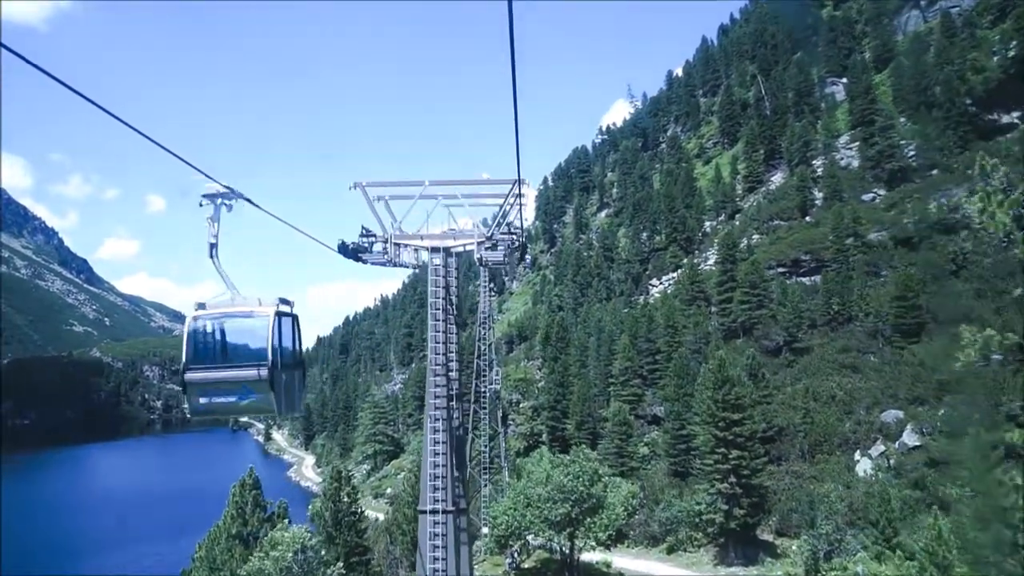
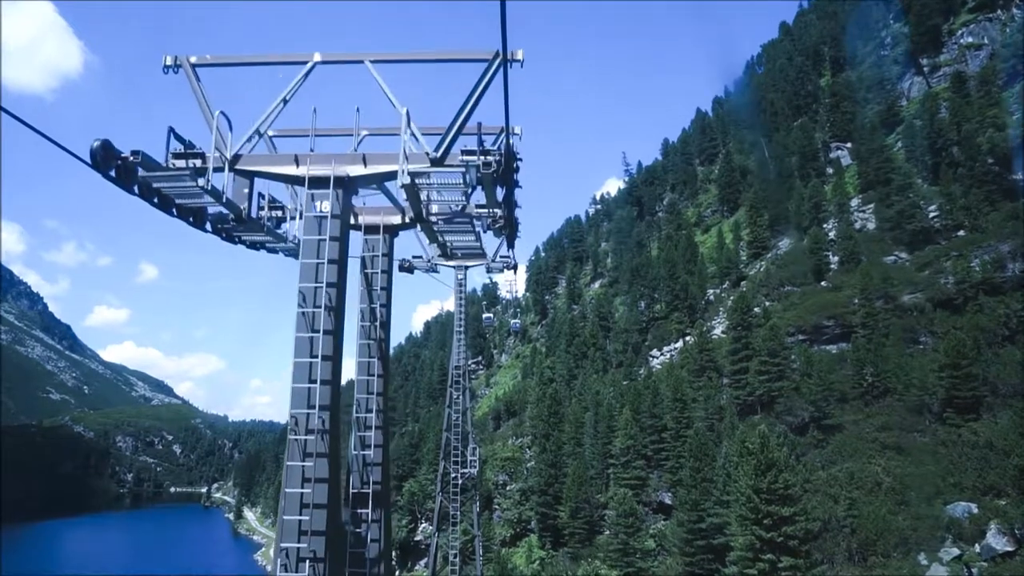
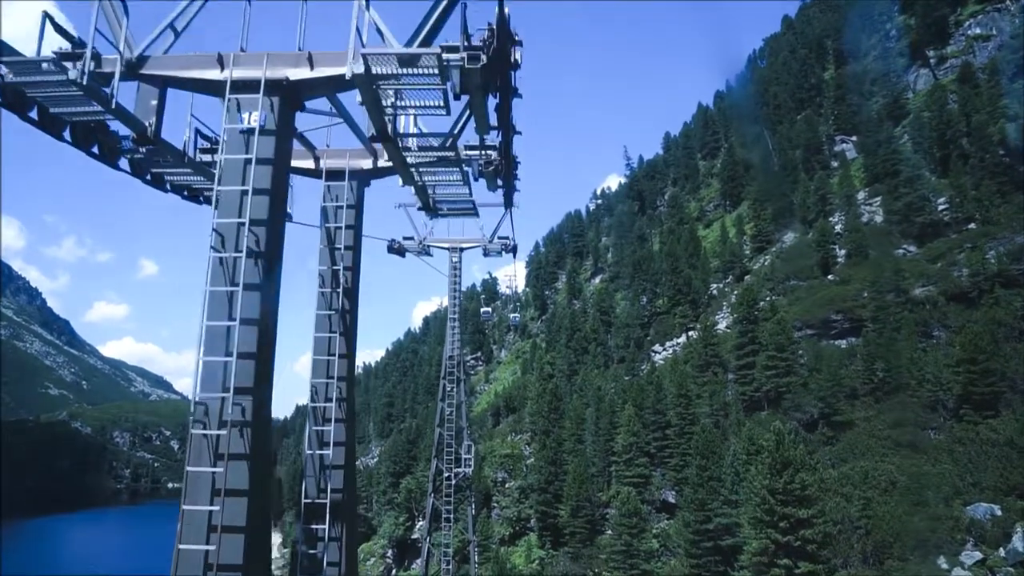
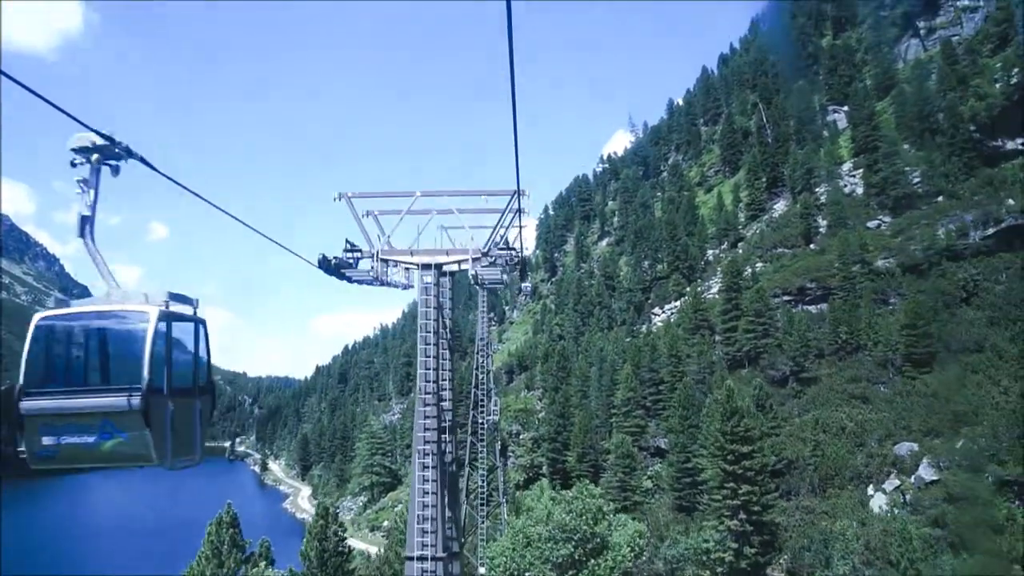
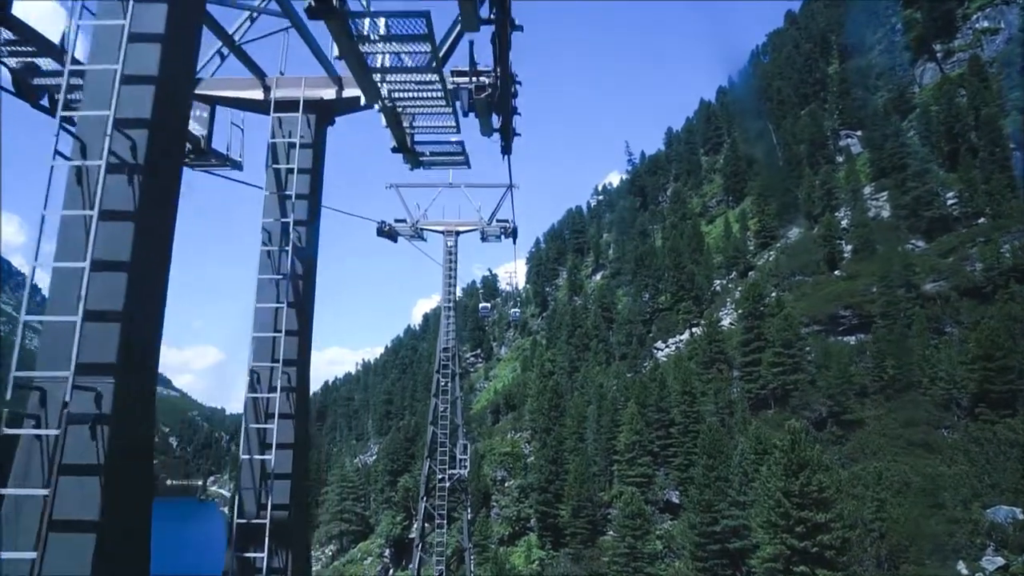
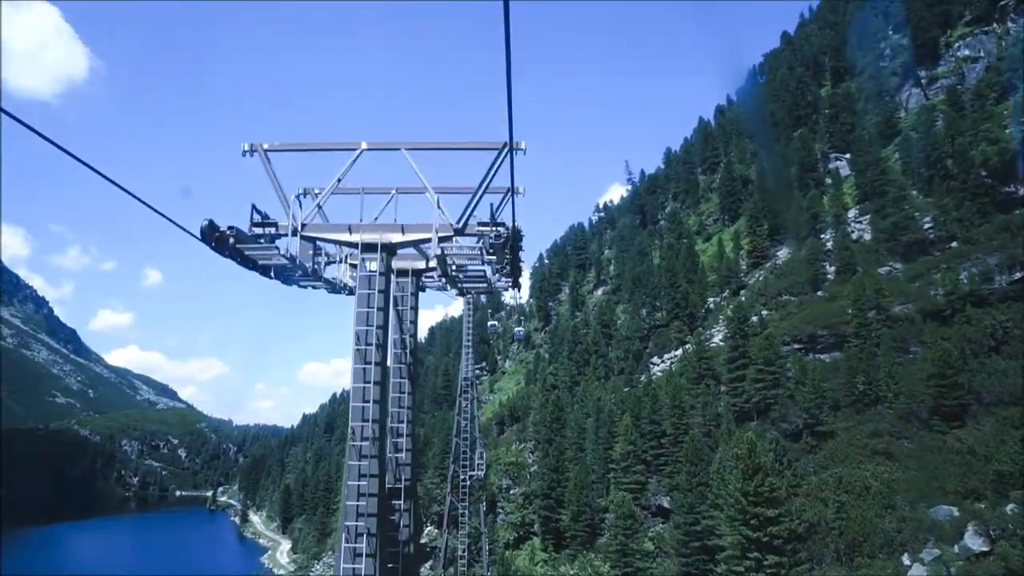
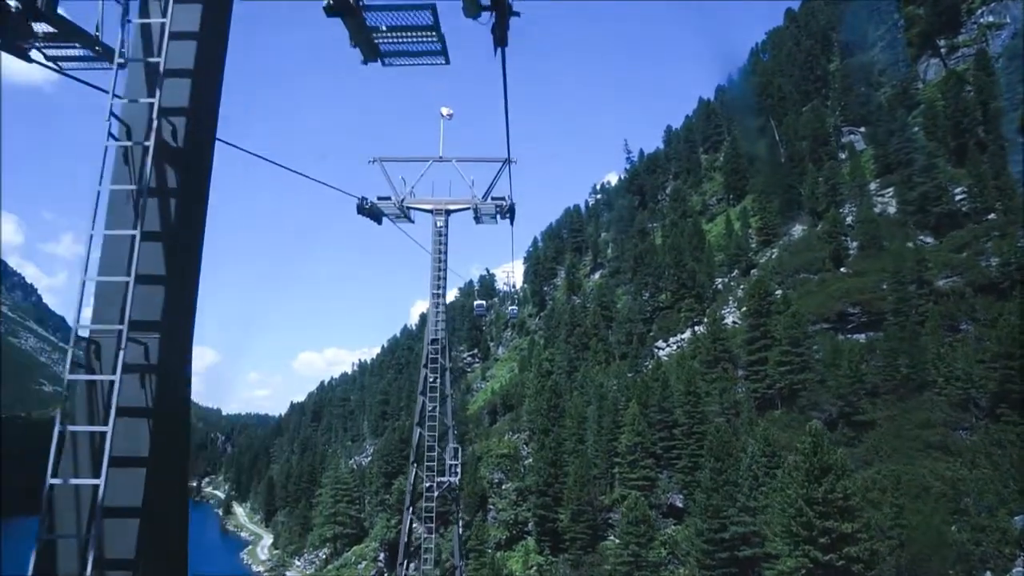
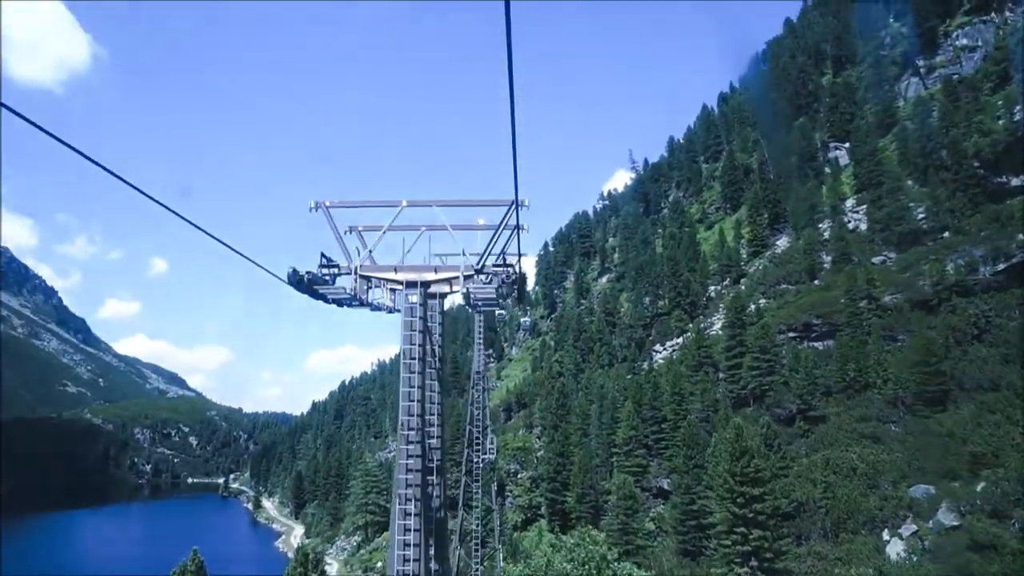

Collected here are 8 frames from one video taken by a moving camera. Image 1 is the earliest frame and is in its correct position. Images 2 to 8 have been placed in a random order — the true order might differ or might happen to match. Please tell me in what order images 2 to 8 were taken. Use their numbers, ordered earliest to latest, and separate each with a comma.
4, 8, 6, 2, 3, 5, 7
